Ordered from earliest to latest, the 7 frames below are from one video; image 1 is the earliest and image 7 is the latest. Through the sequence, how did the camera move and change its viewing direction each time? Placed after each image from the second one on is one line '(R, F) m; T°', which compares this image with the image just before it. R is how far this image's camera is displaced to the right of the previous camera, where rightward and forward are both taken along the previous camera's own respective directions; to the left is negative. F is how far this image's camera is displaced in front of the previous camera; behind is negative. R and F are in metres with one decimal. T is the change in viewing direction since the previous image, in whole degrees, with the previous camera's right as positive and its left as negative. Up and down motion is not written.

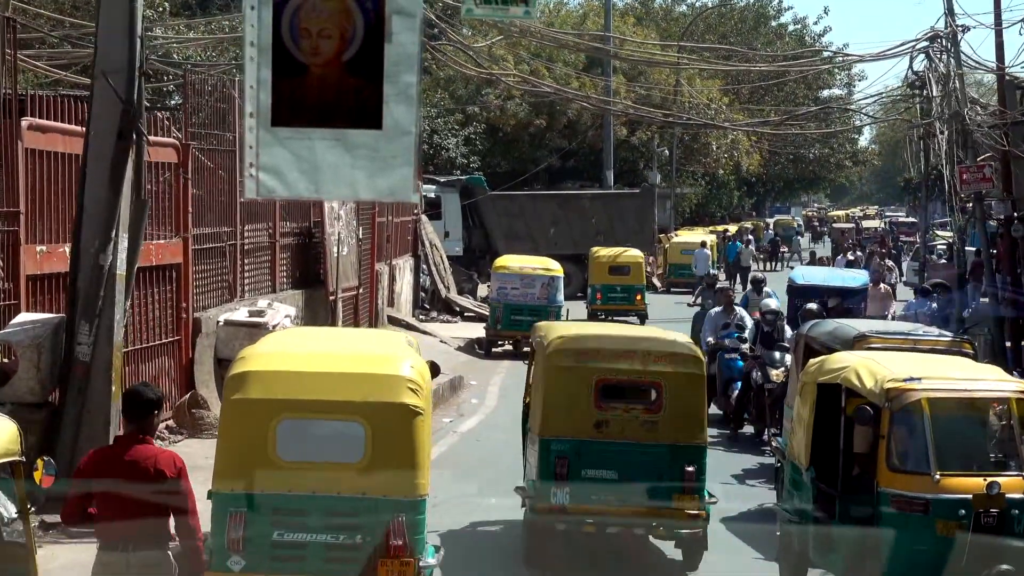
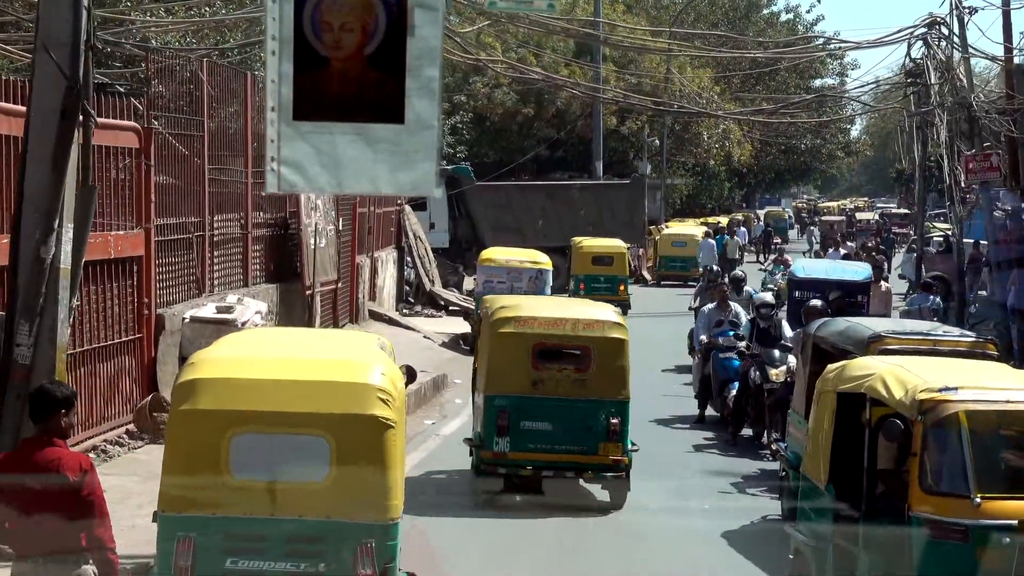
(0.0, +0.7) m; +1°
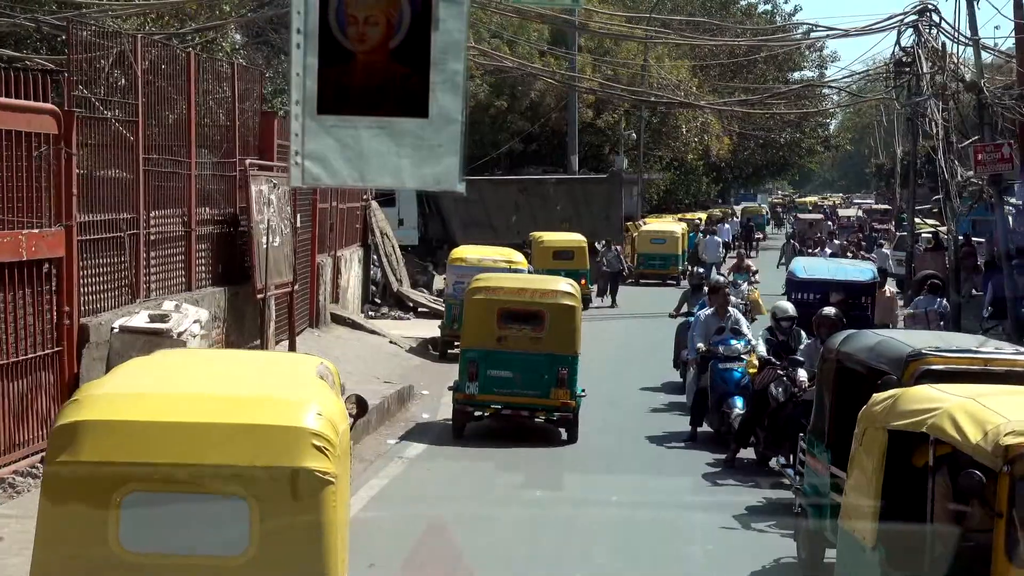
(0.0, +1.2) m; +1°
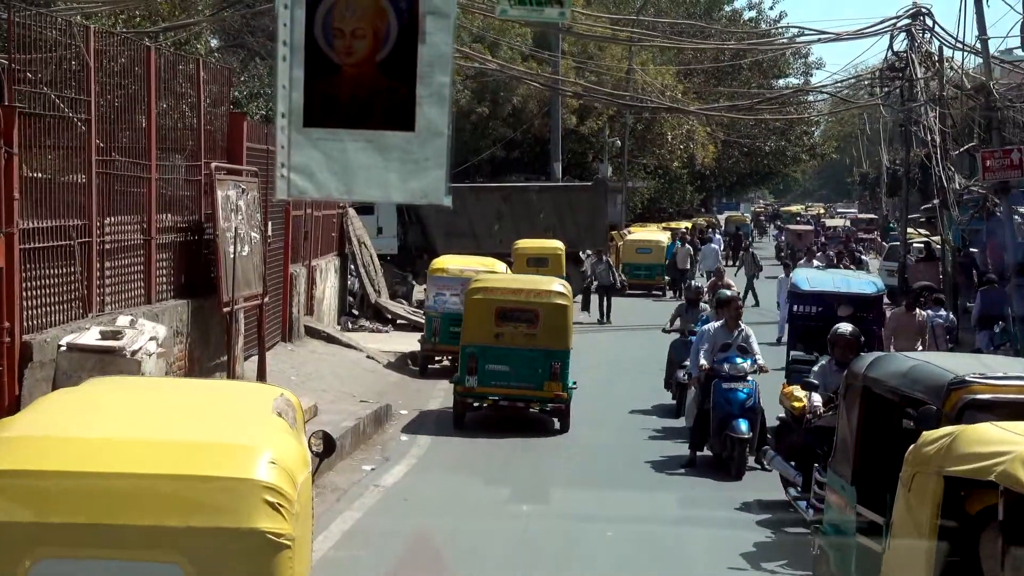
(0.0, +0.8) m; +1°
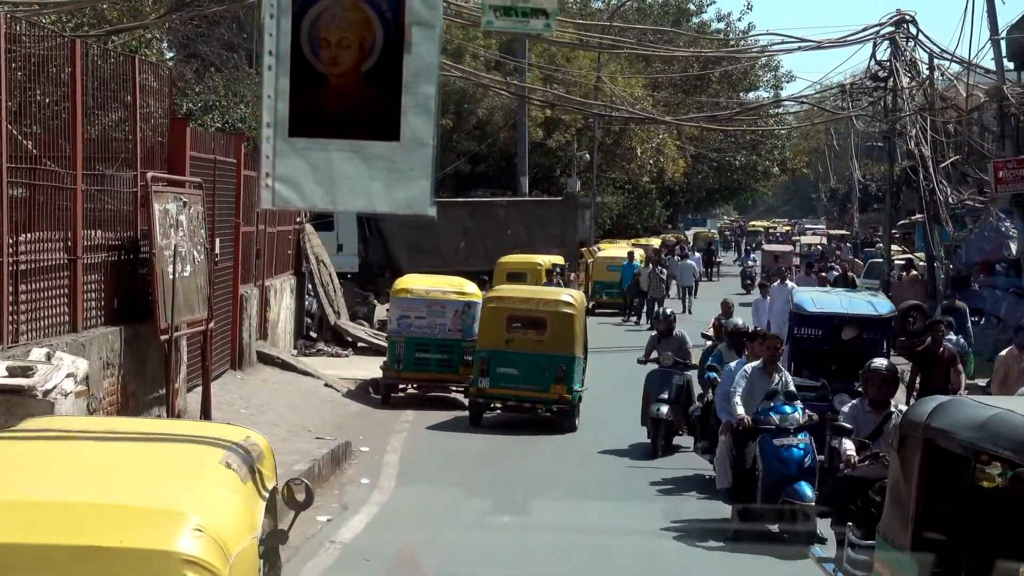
(-0.1, +1.2) m; +2°
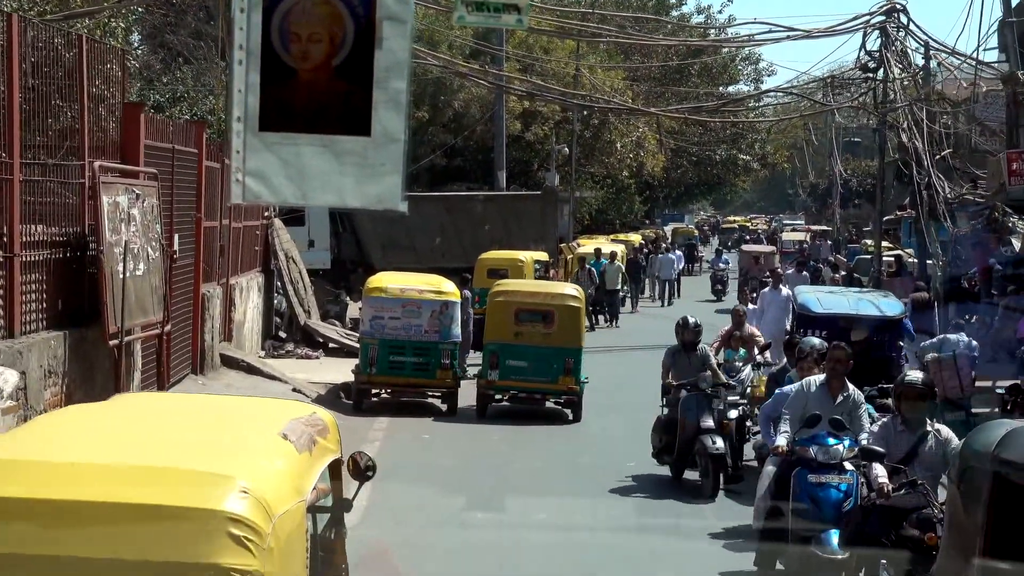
(-0.1, +0.8) m; +1°
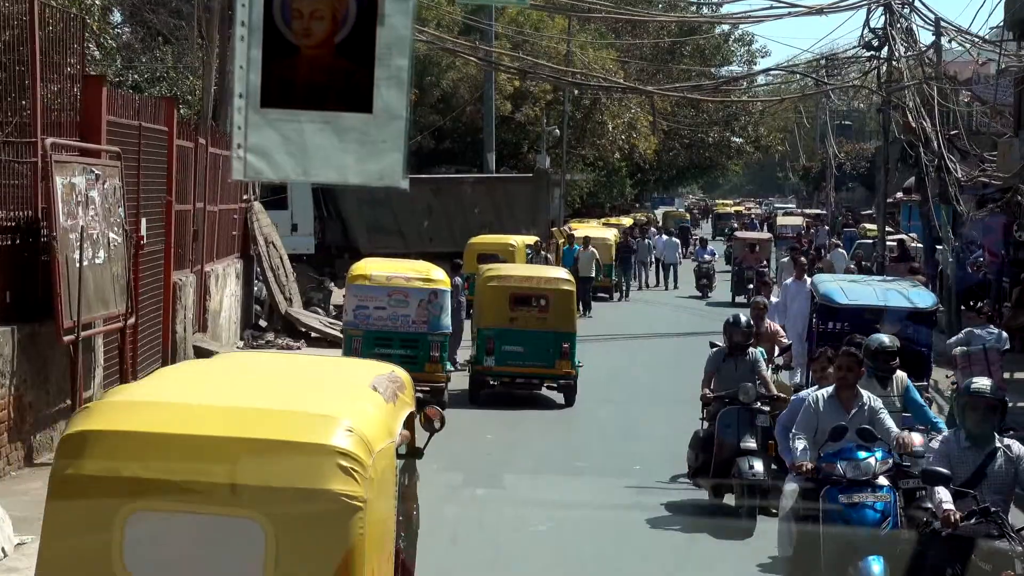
(-0.1, +0.8) m; +1°
